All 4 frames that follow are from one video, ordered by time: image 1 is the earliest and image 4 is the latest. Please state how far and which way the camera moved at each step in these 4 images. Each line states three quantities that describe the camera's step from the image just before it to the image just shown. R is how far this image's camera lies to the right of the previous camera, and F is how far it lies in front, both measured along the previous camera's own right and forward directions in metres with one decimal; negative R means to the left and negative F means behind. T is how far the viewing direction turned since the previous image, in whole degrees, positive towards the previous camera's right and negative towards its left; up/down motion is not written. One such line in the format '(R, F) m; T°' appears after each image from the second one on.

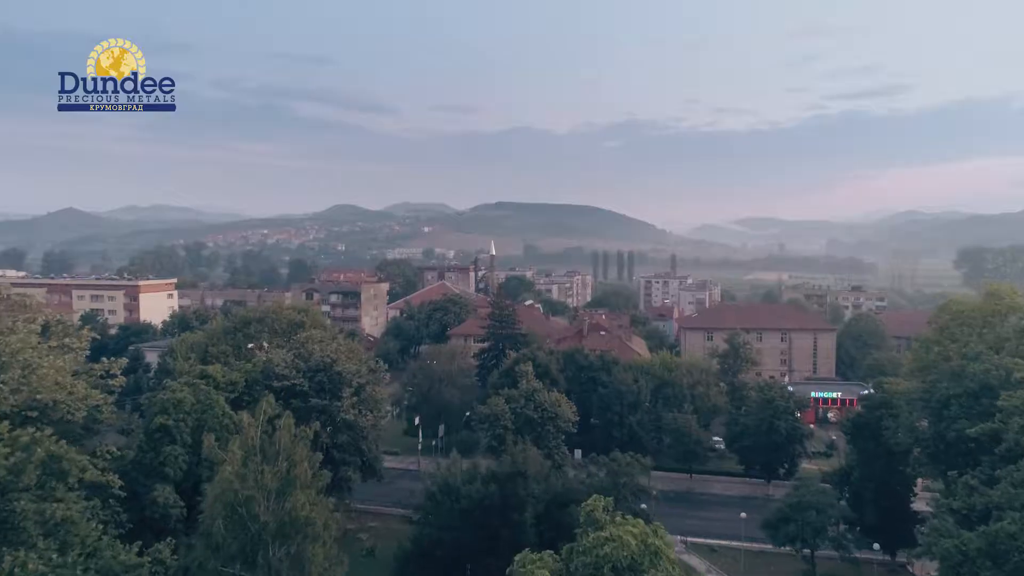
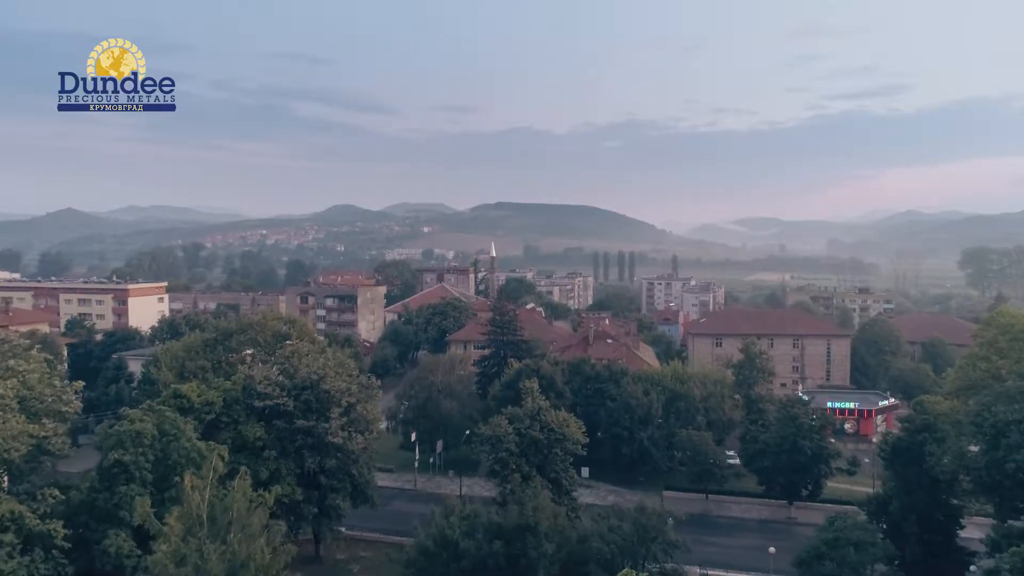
(-0.1, +1.3) m; 0°
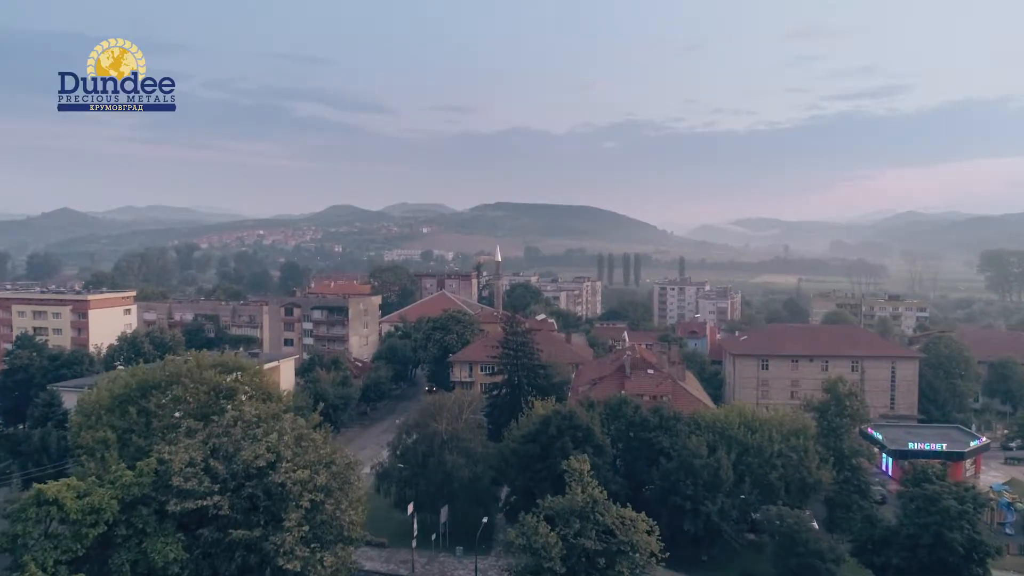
(-0.6, +4.5) m; 0°
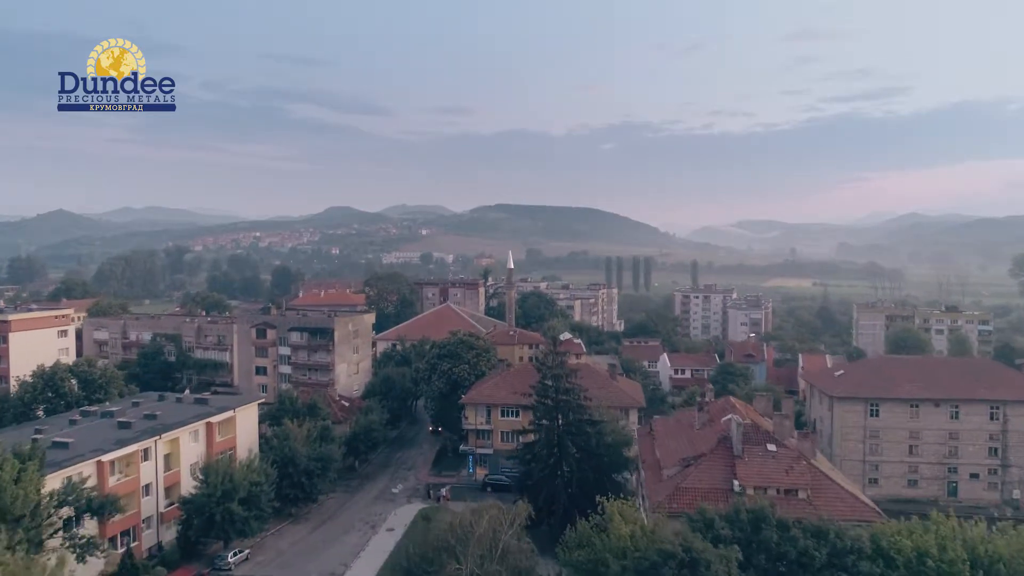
(-1.0, +6.8) m; 0°
